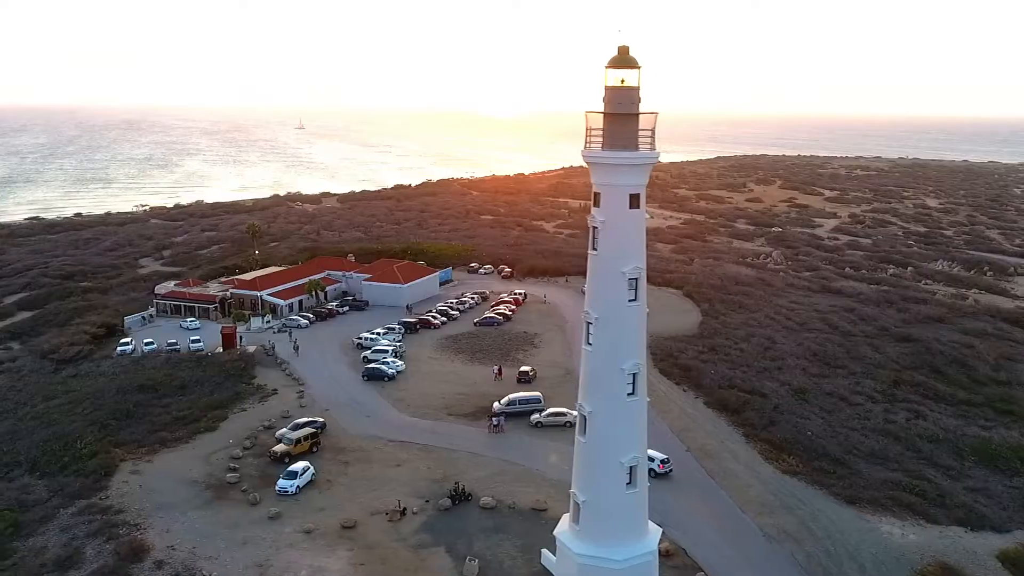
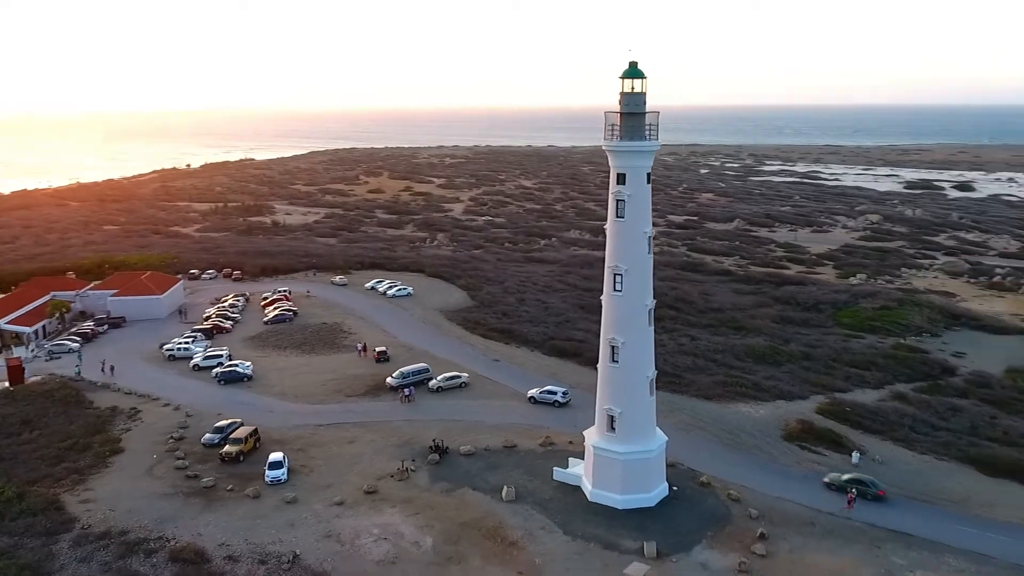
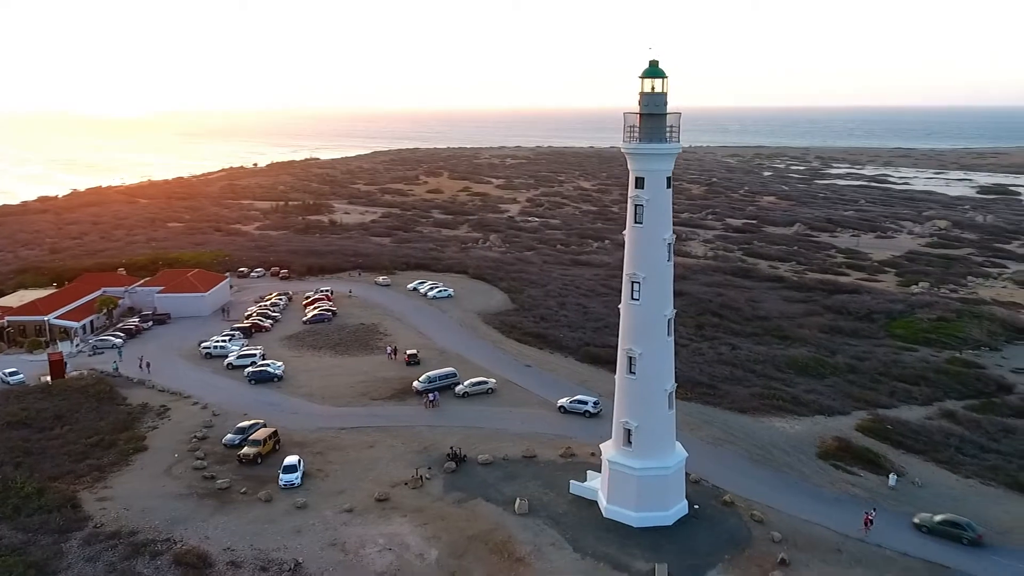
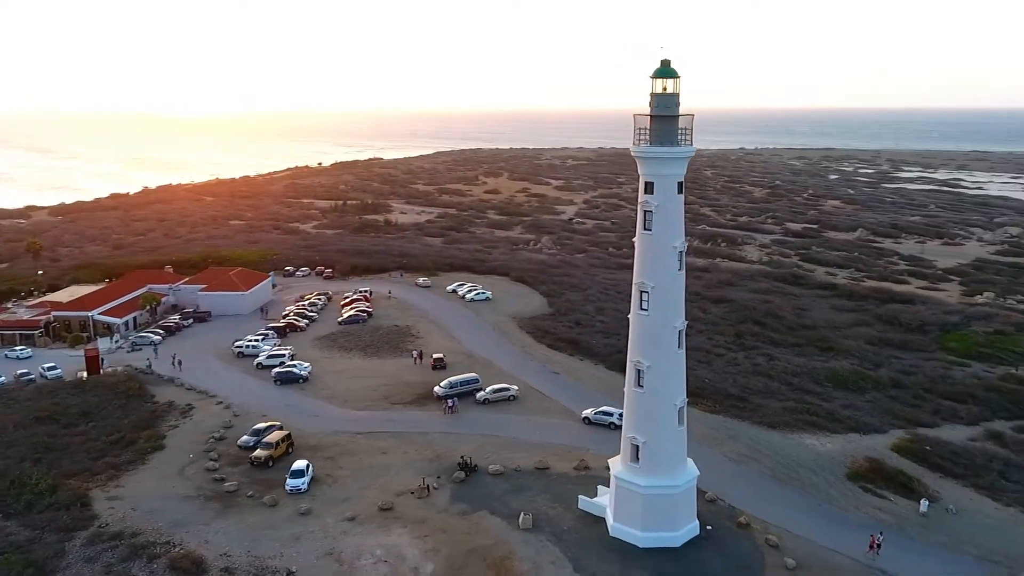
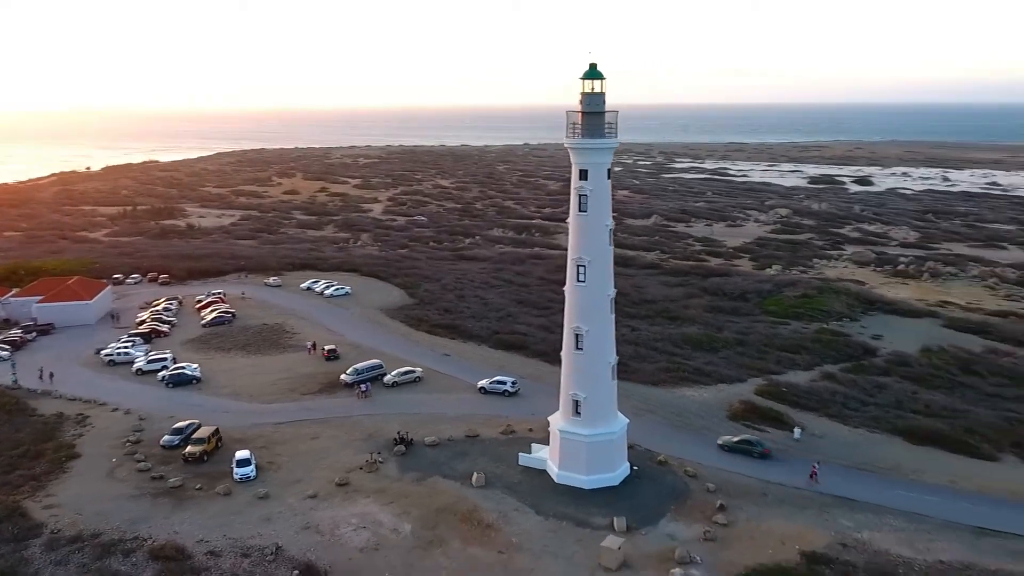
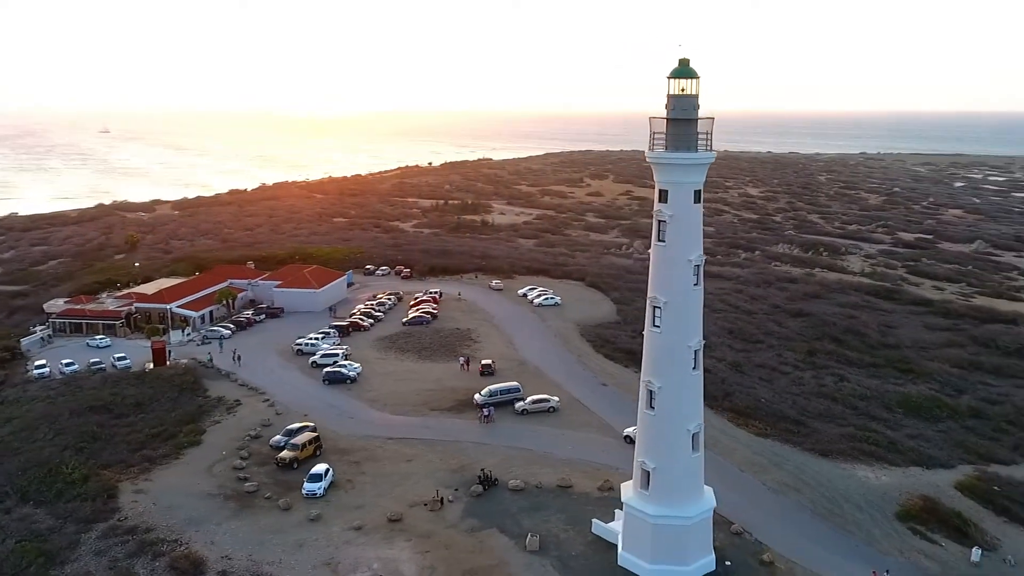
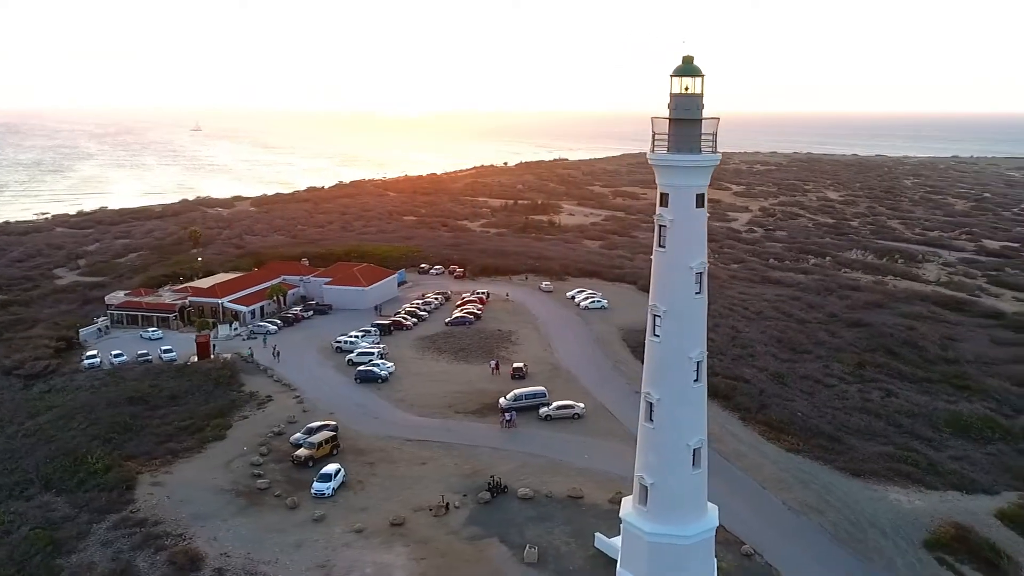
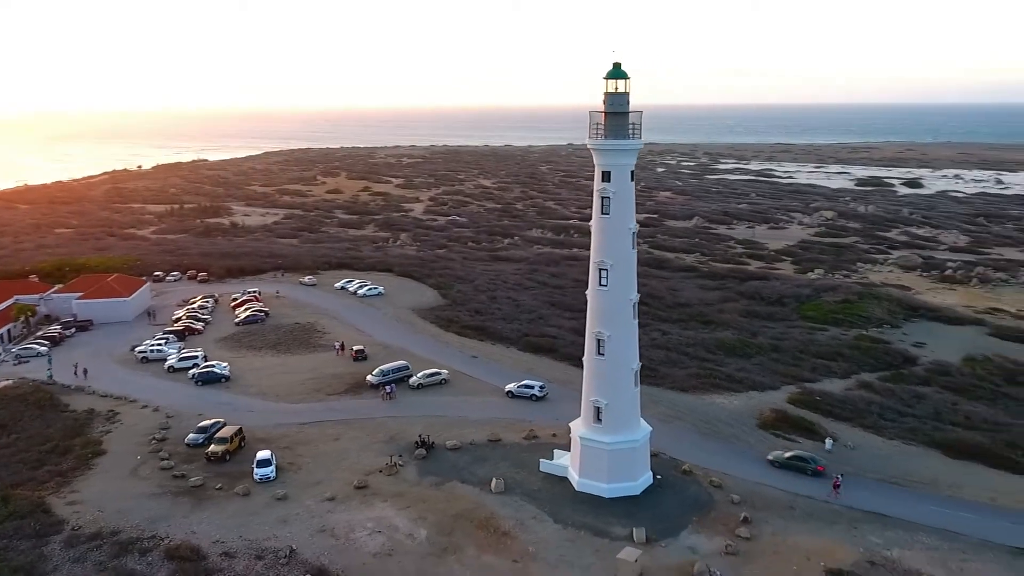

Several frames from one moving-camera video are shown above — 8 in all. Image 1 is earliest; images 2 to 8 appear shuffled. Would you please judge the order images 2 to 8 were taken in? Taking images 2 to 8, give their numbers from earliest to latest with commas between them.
7, 6, 4, 3, 2, 8, 5
